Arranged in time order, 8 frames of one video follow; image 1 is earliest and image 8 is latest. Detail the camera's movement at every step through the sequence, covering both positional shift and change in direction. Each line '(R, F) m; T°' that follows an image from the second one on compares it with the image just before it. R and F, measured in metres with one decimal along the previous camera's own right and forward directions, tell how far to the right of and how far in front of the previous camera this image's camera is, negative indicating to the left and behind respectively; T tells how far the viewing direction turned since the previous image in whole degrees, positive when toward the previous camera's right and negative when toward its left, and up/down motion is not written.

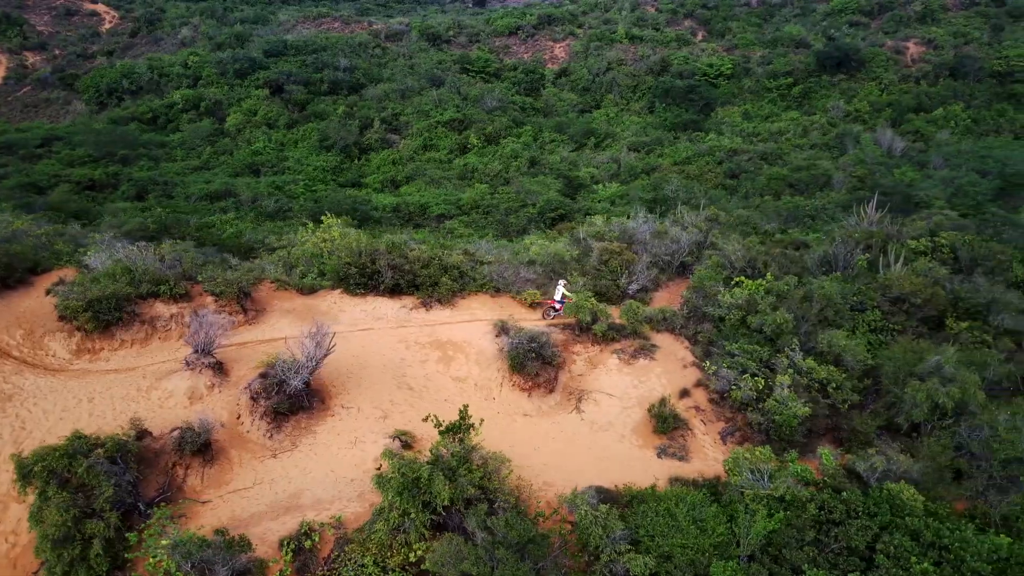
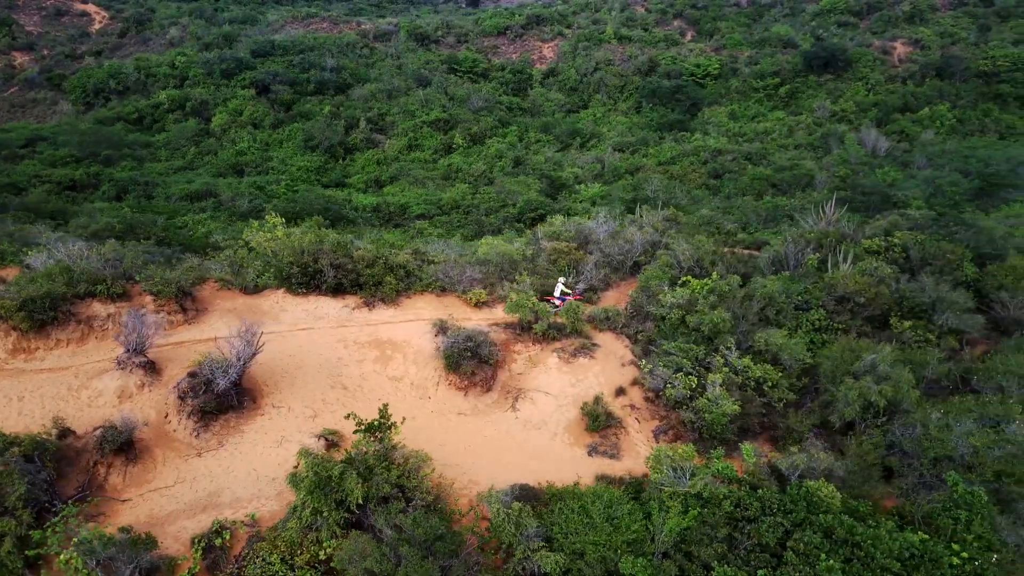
(+0.7, 0.0) m; 0°
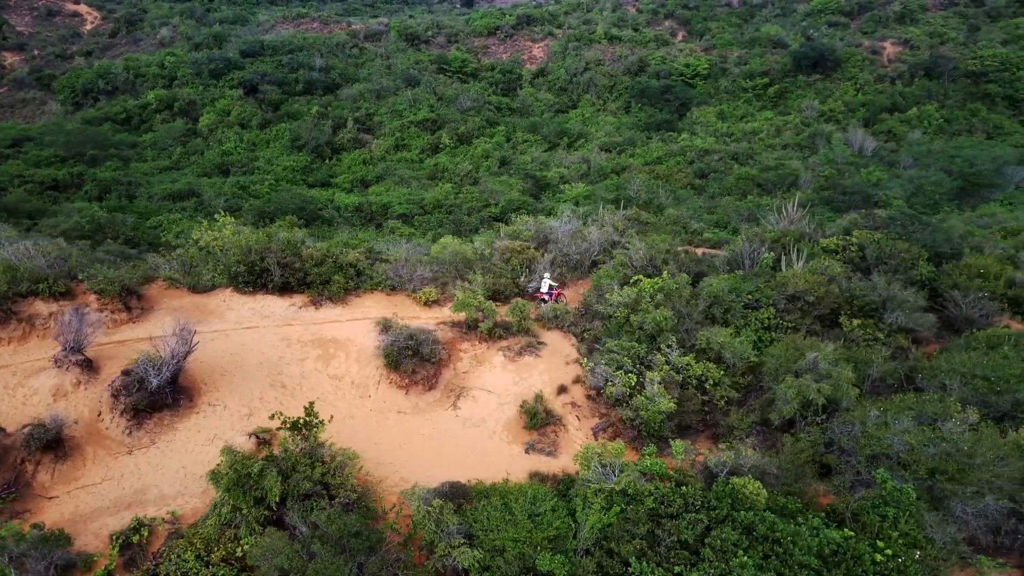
(+0.6, 0.0) m; 0°
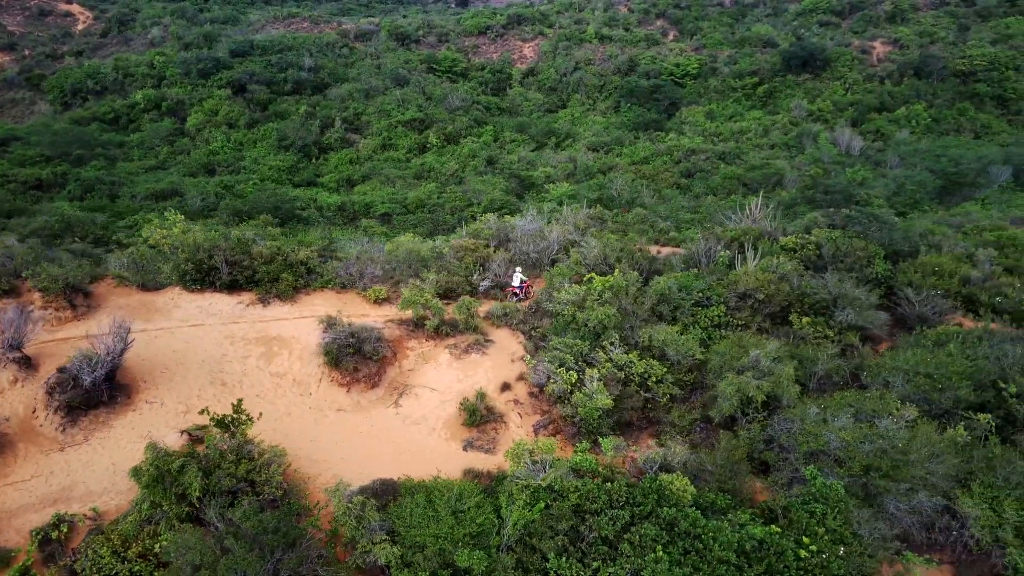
(+0.6, 0.0) m; 0°
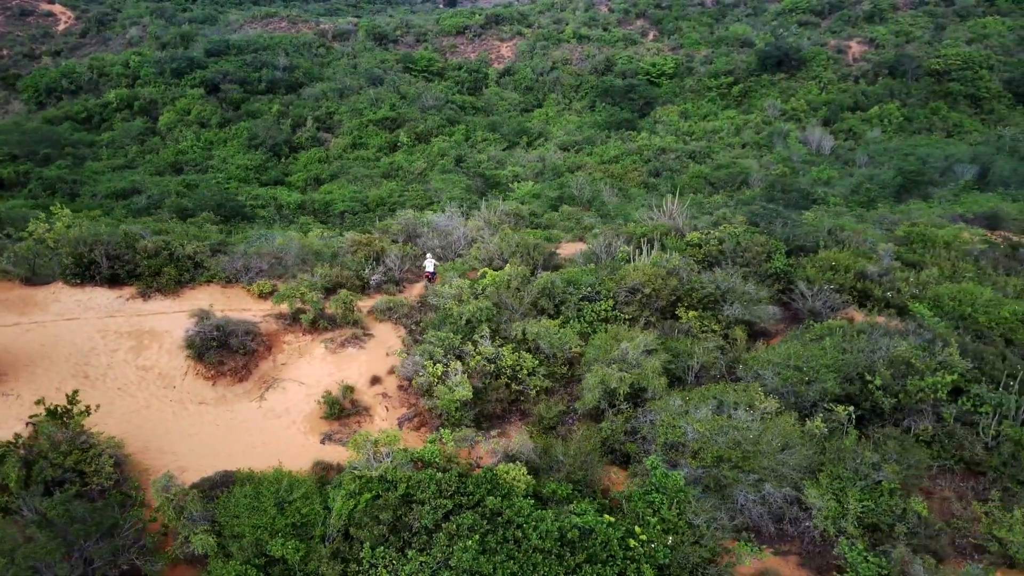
(+1.4, 0.0) m; 0°
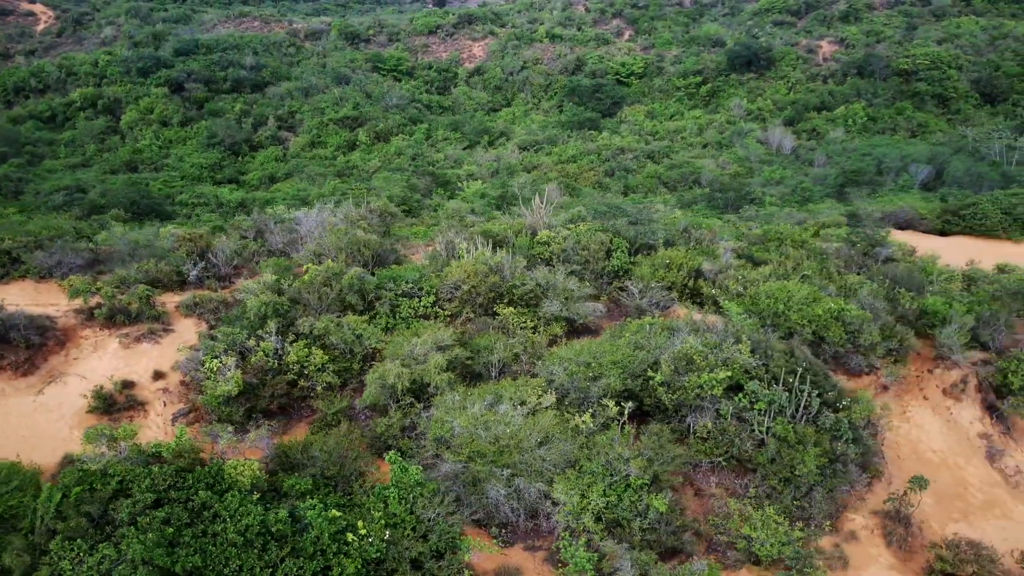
(+2.4, 0.0) m; 0°
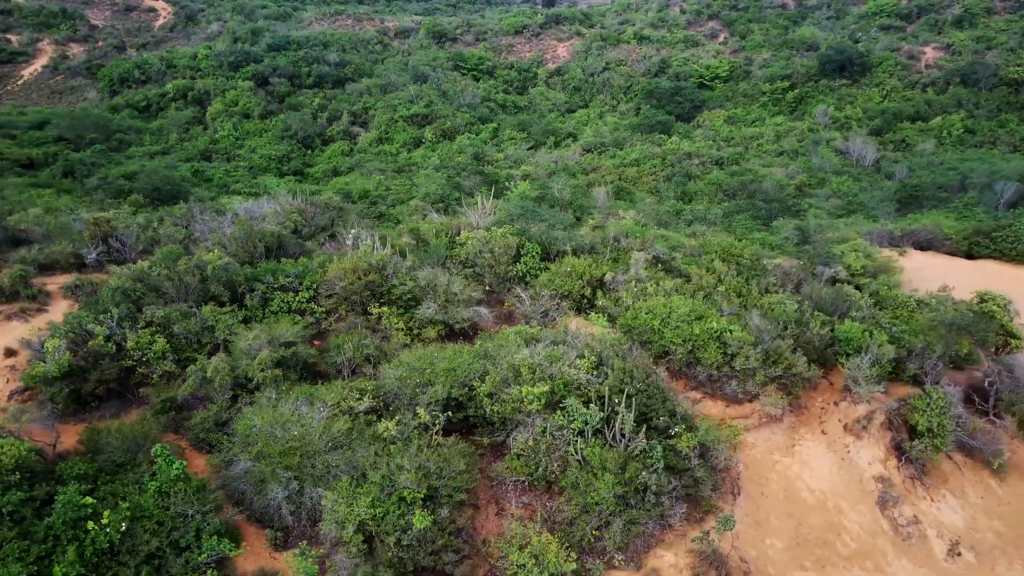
(+3.0, +0.5) m; -8°
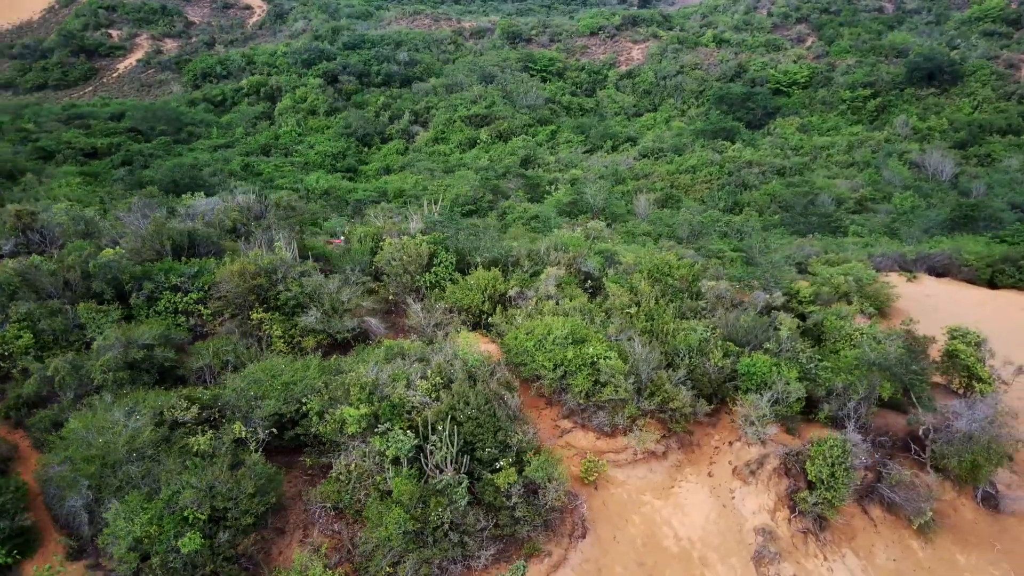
(+2.6, +0.7) m; -7°
